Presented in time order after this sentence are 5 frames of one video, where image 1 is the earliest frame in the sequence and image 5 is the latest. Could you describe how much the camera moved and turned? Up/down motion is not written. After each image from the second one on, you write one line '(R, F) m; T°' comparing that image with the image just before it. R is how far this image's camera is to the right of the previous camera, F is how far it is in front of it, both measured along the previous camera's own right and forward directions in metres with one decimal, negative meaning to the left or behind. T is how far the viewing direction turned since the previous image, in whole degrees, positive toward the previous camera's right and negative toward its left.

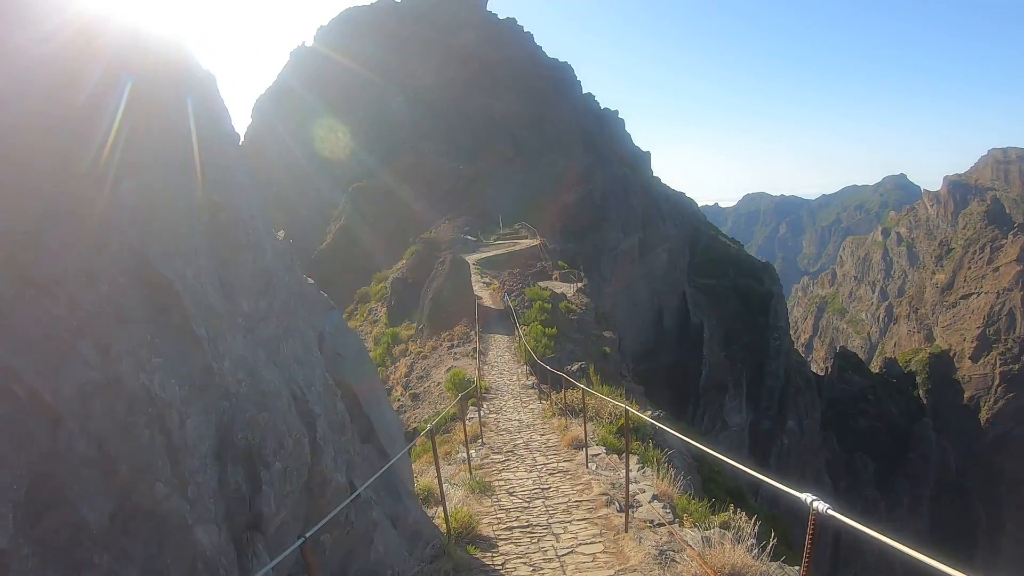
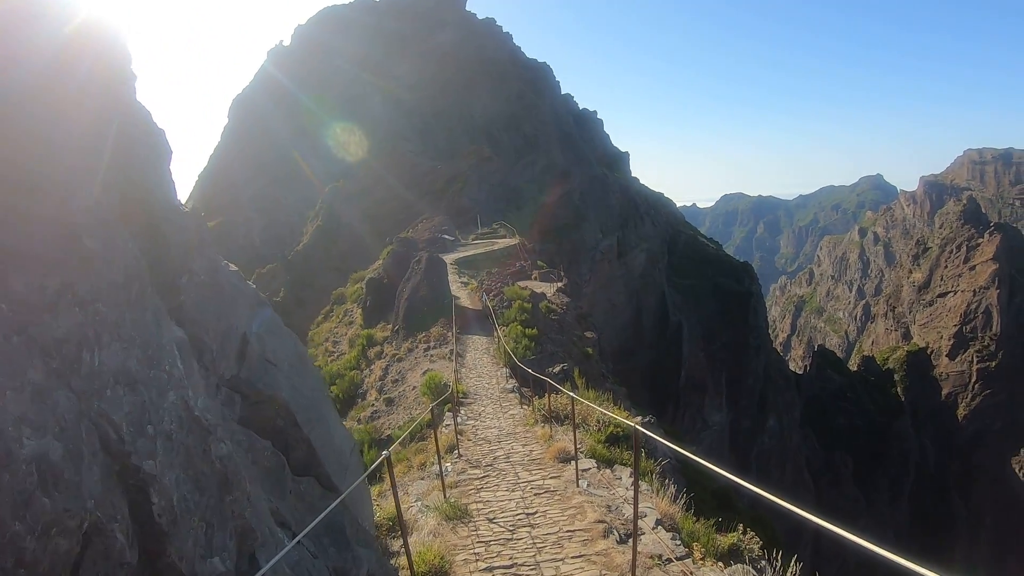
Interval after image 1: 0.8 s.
(0.0, +0.9) m; +2°
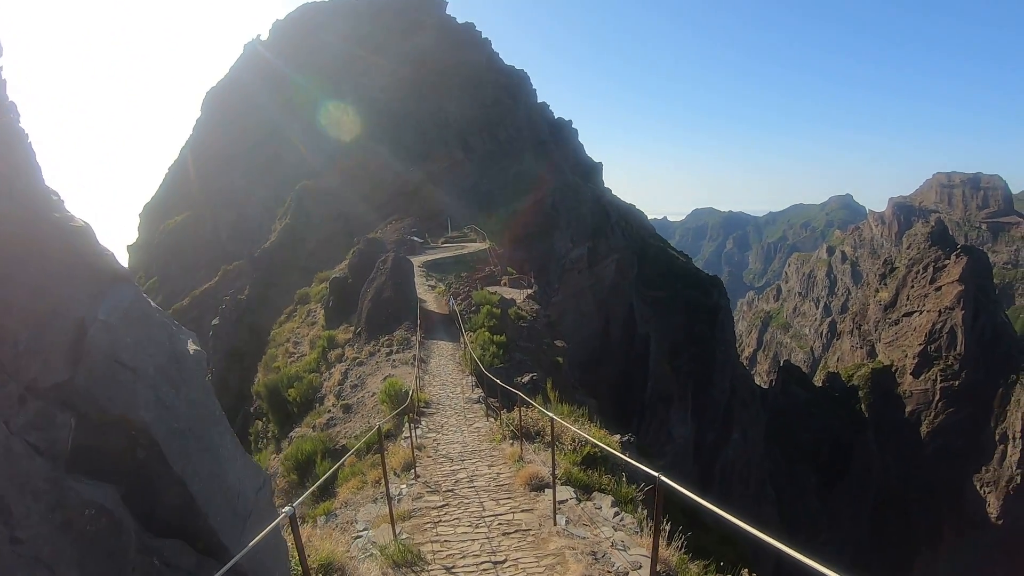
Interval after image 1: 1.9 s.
(0.0, +1.0) m; +3°
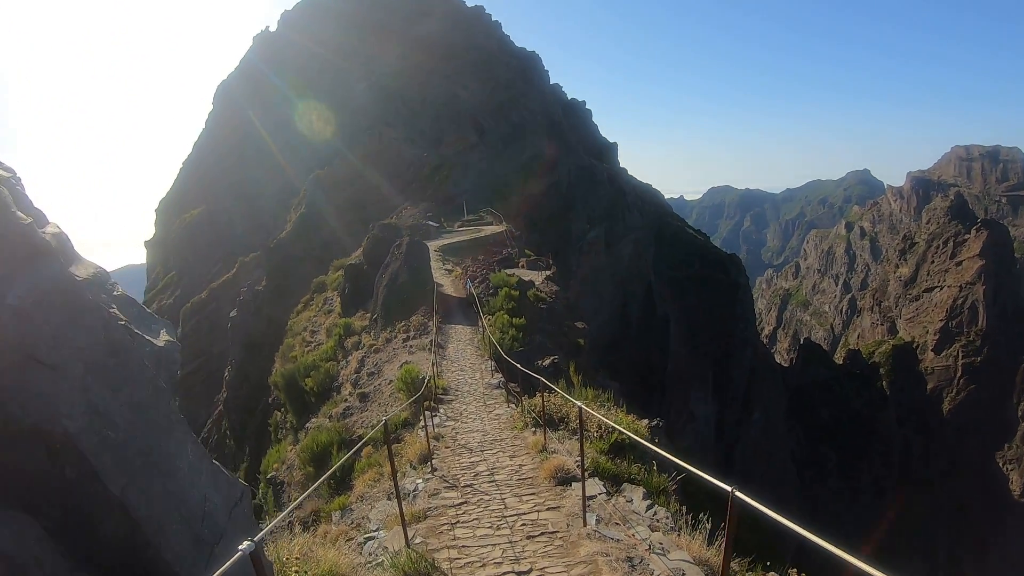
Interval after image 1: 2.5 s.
(0.0, +0.5) m; -2°
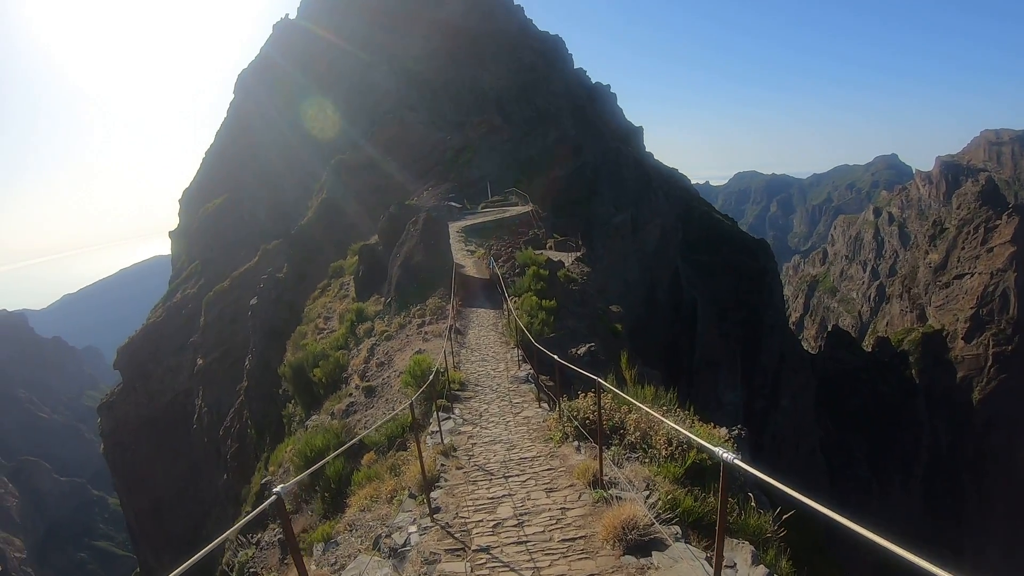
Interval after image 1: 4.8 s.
(-0.1, +2.3) m; -2°
